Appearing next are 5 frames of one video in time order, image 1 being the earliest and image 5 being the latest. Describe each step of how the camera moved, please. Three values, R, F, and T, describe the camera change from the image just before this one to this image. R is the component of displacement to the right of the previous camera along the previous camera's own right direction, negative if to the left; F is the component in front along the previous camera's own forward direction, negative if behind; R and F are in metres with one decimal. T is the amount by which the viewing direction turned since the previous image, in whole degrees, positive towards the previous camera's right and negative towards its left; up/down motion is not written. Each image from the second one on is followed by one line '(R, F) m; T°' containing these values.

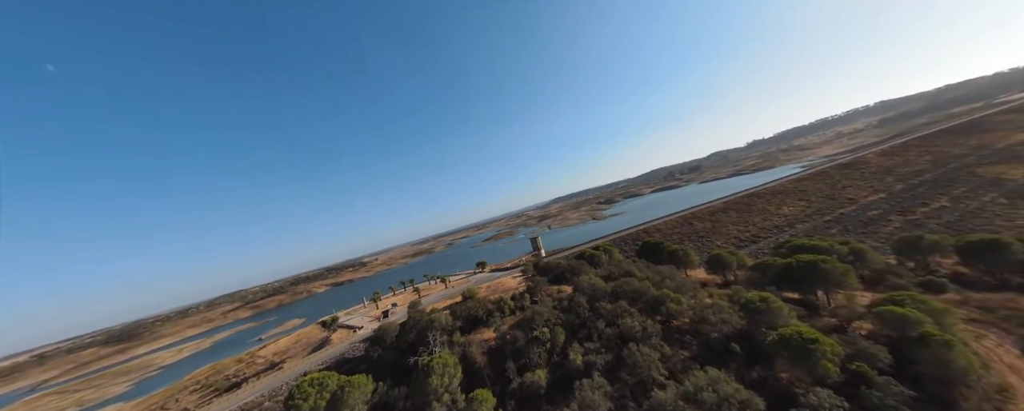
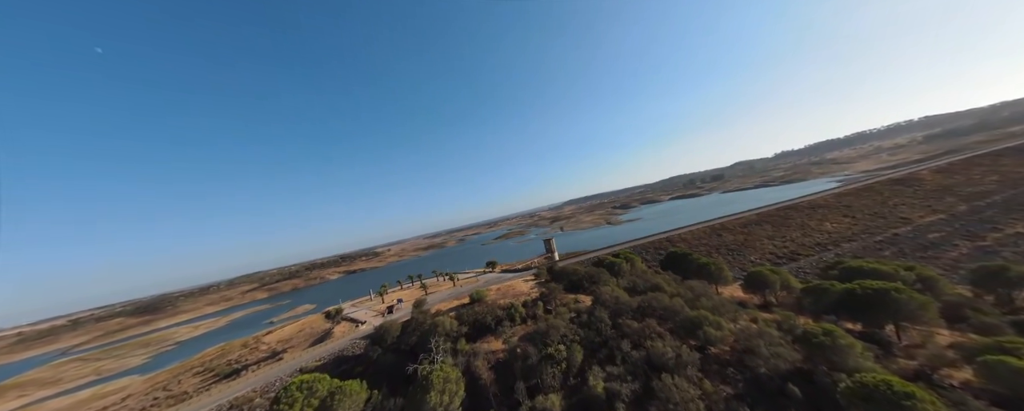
(-0.3, +1.5) m; -3°
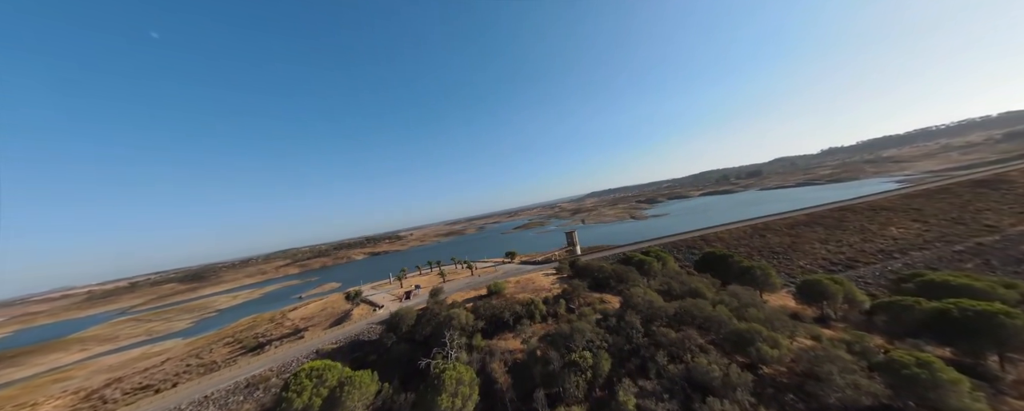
(-0.2, +1.2) m; -4°
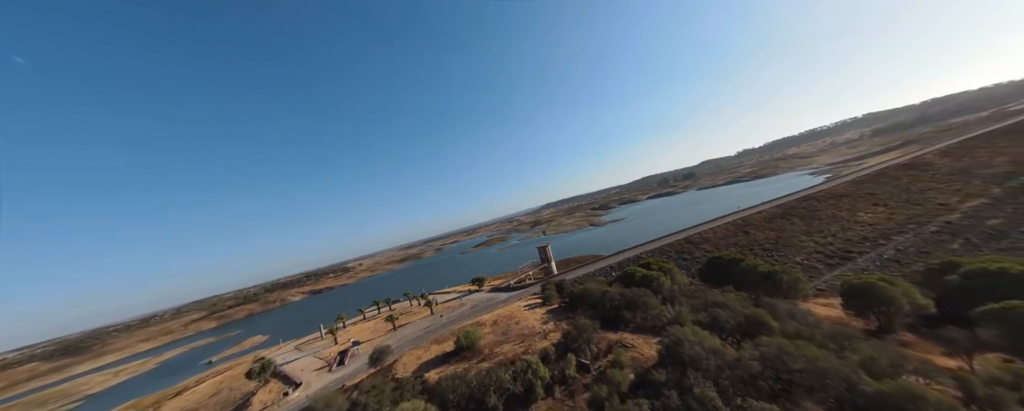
(-0.6, +5.1) m; +9°
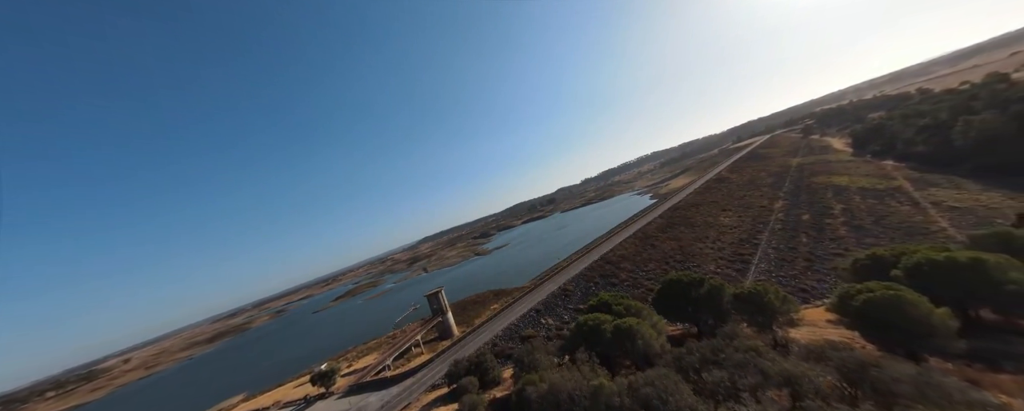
(+0.1, +8.3) m; +25°
